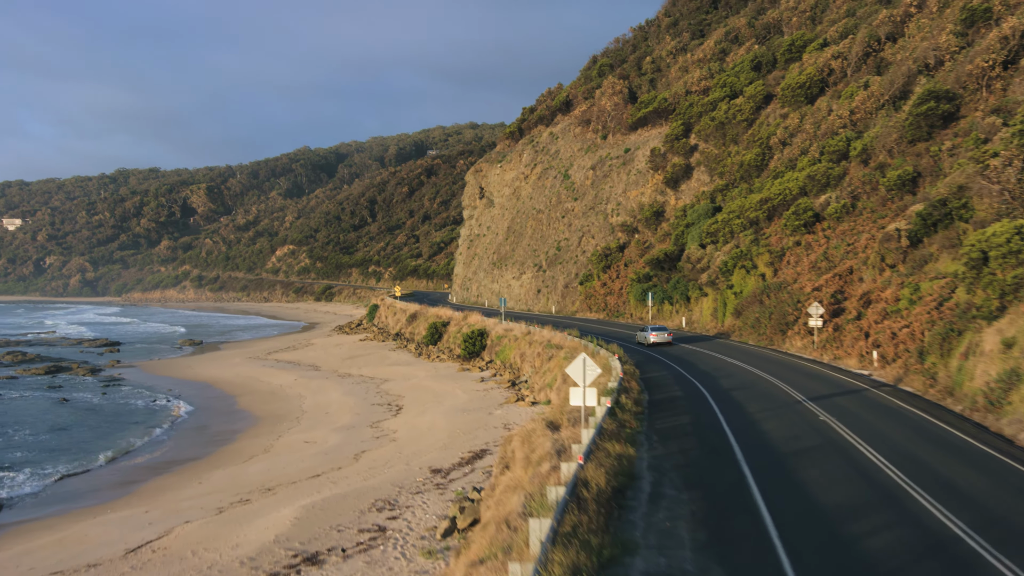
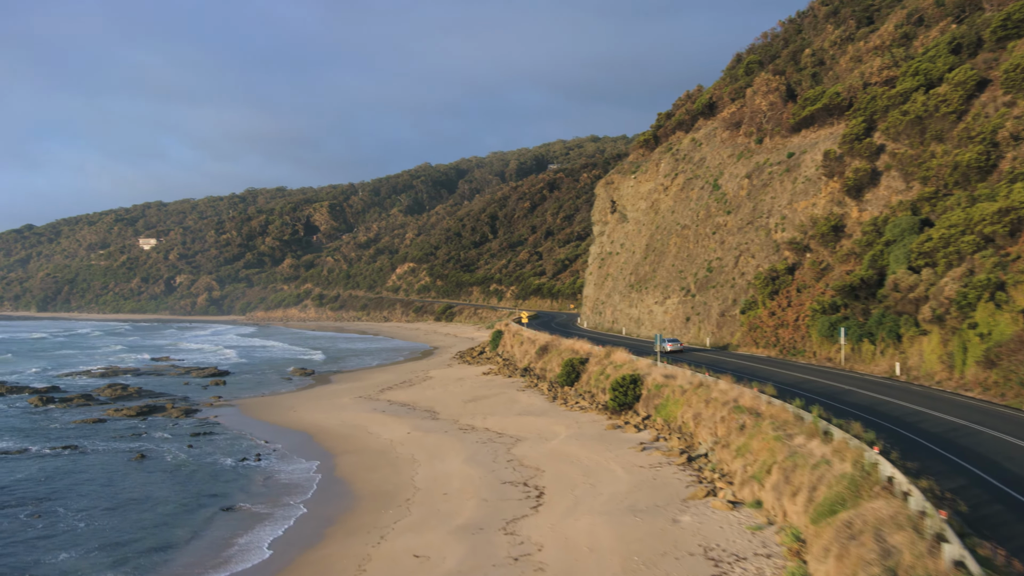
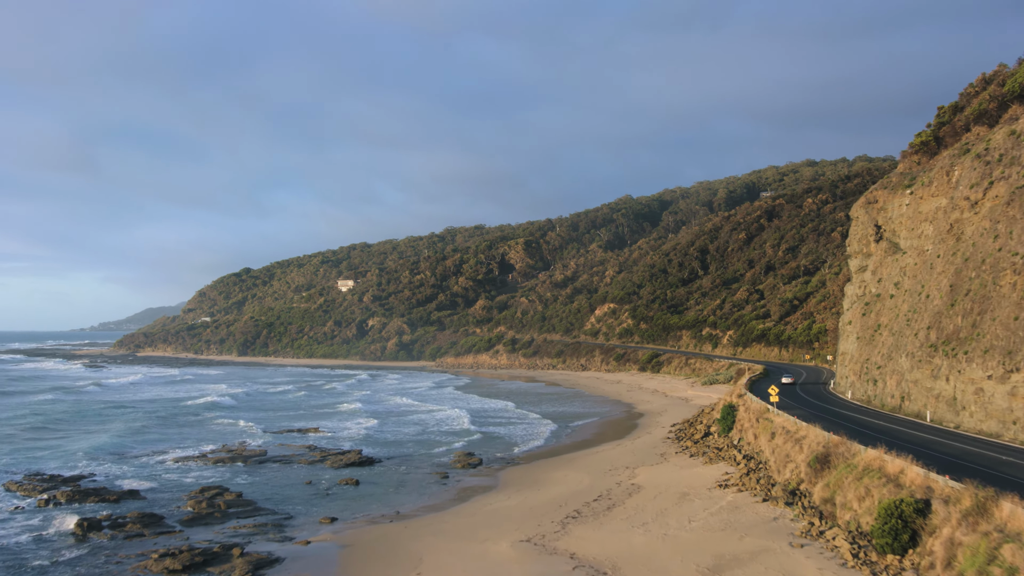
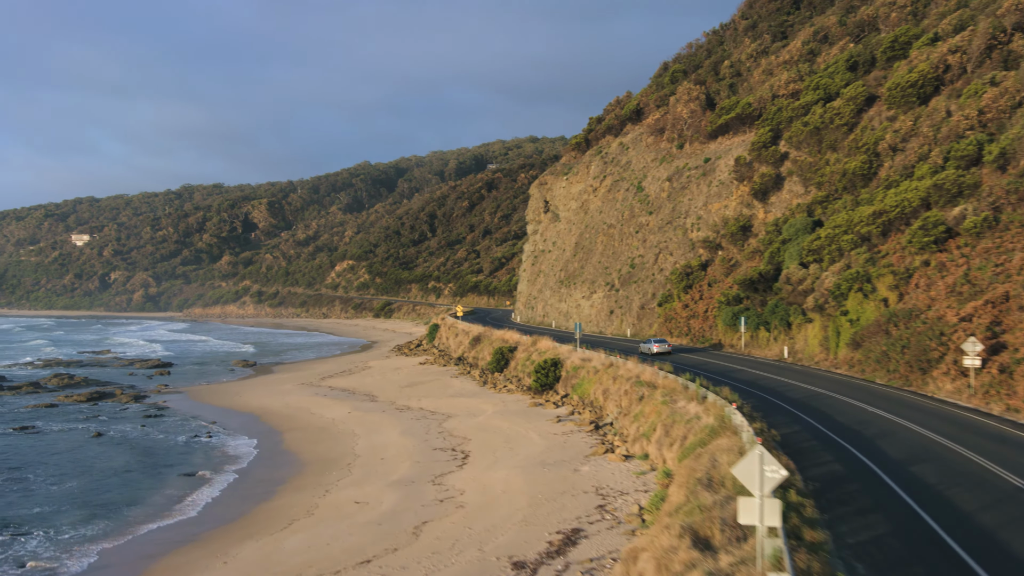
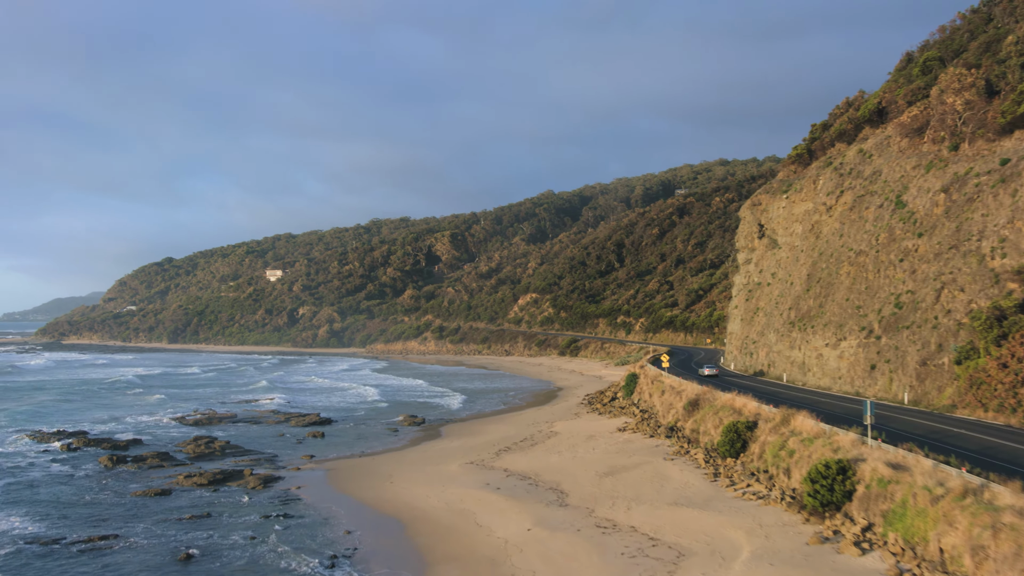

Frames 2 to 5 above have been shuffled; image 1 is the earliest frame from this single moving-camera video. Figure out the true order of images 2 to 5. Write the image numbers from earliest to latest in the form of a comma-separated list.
4, 2, 5, 3
